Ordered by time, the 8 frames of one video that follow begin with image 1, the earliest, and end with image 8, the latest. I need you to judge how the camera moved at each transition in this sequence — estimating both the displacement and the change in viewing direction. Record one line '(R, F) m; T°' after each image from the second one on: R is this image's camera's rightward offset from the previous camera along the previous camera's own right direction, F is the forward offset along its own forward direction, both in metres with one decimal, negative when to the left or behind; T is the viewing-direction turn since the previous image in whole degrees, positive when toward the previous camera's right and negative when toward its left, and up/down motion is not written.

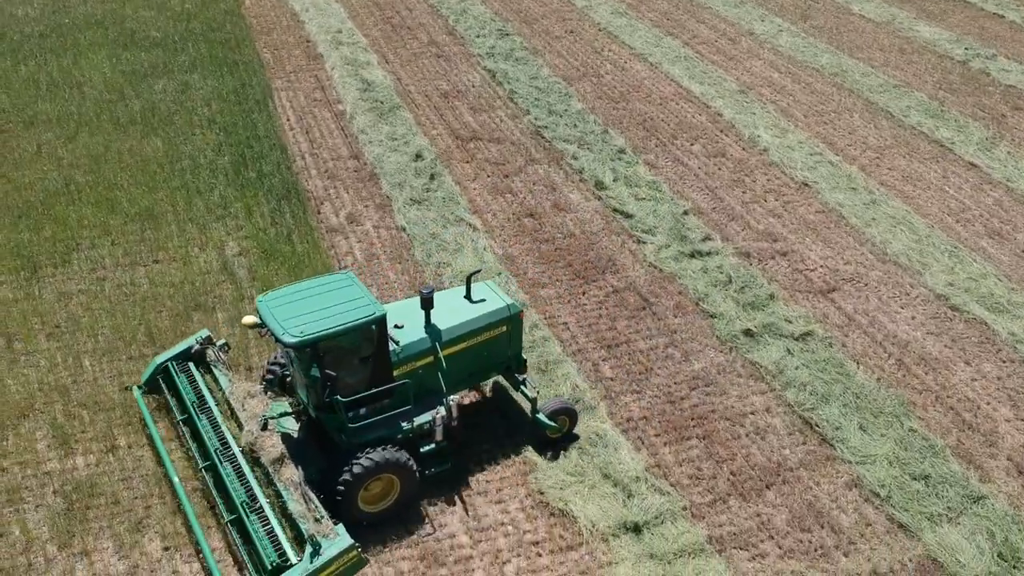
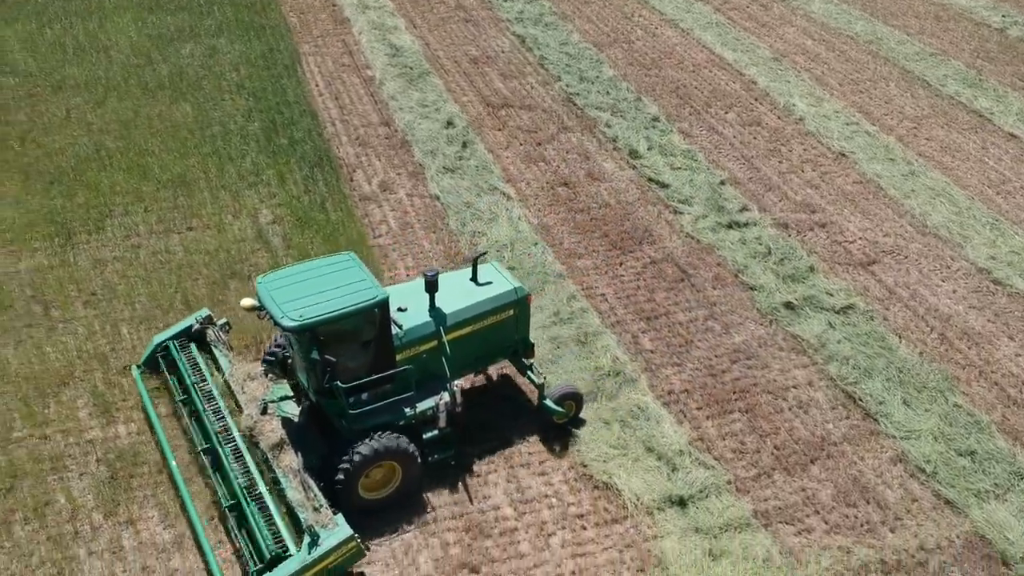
(-0.3, +0.1) m; -1°
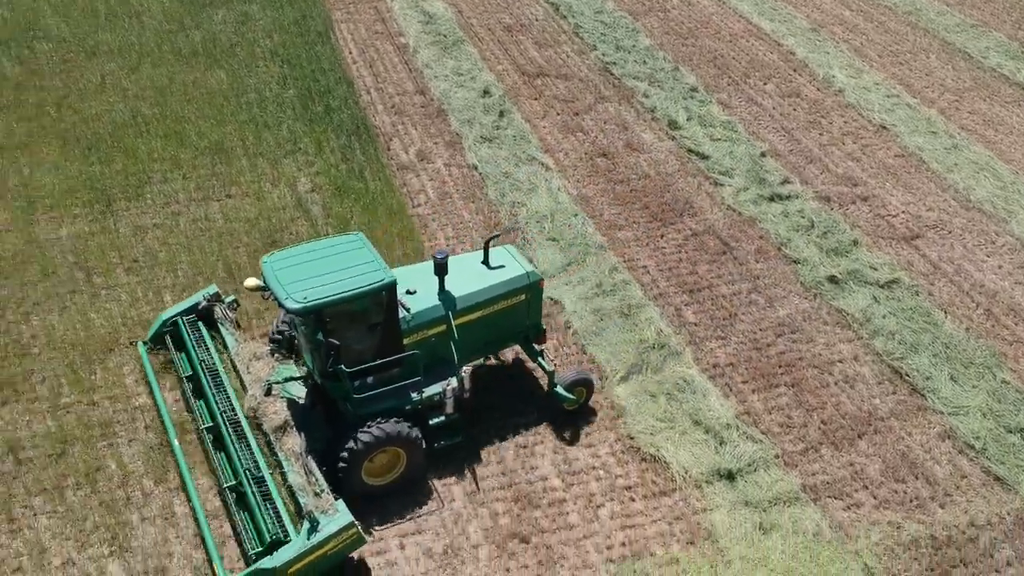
(-0.3, 0.0) m; -1°
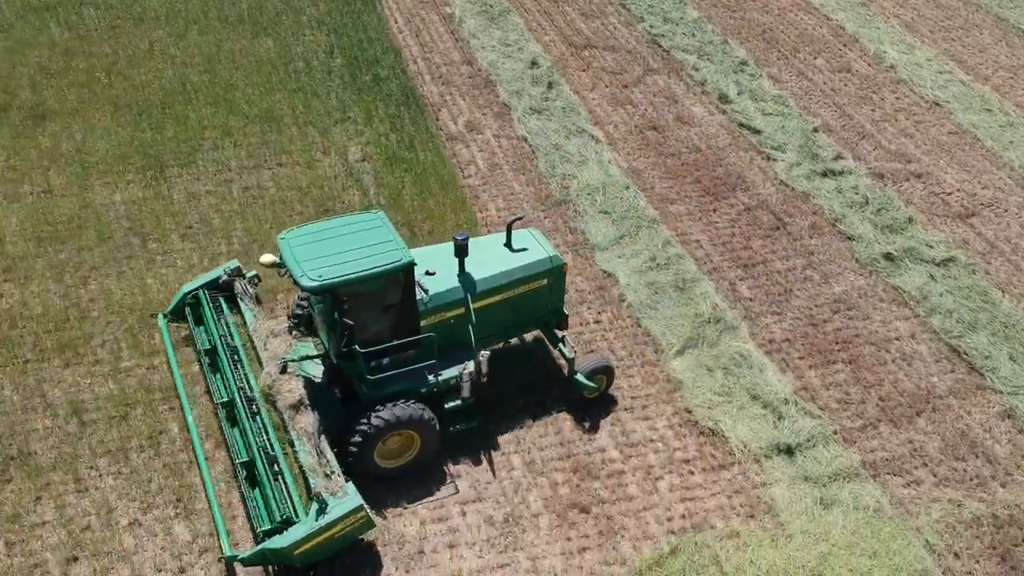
(-0.3, 0.0) m; -1°
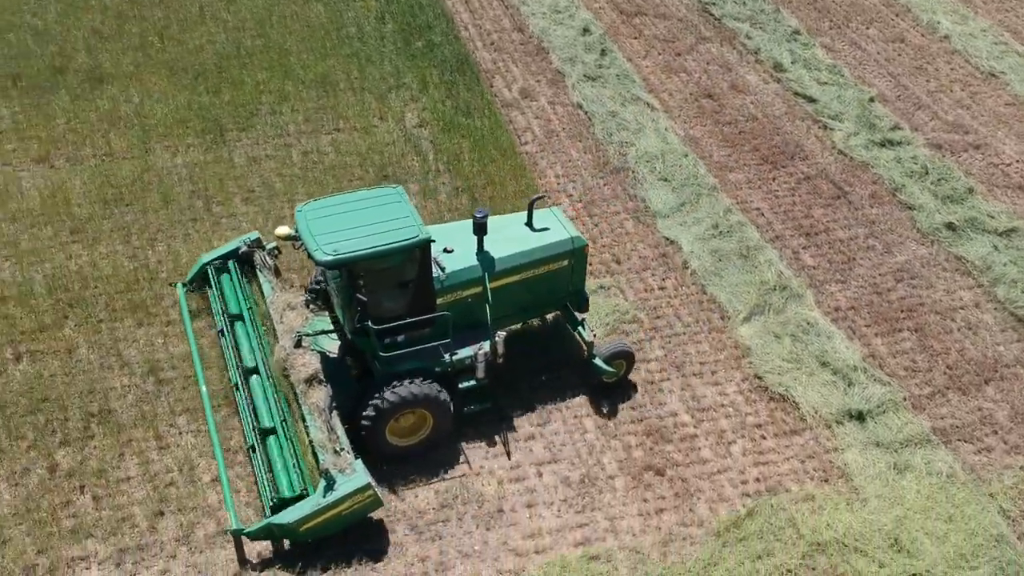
(-0.5, 0.0) m; -1°
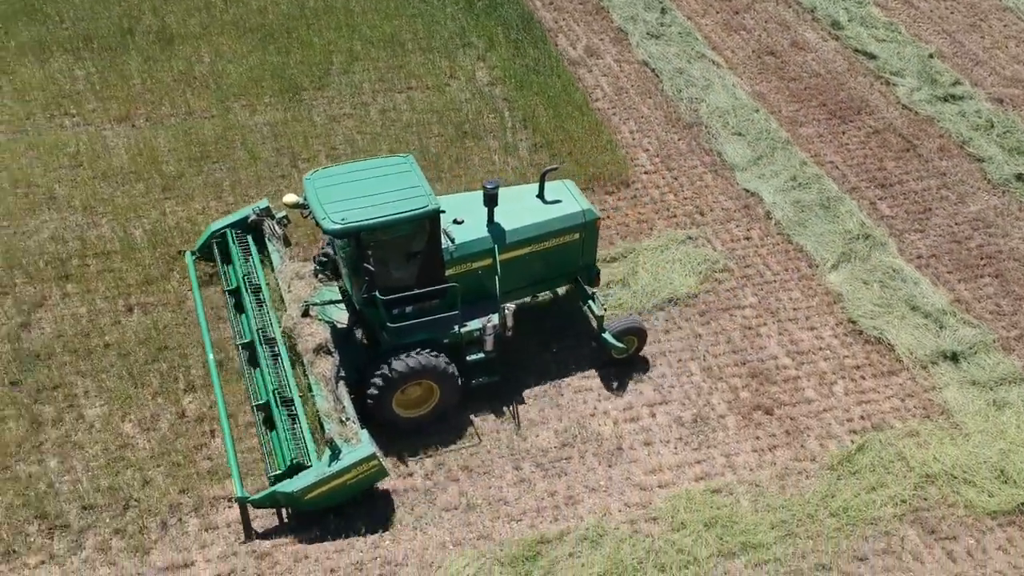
(-1.0, -0.2) m; +1°
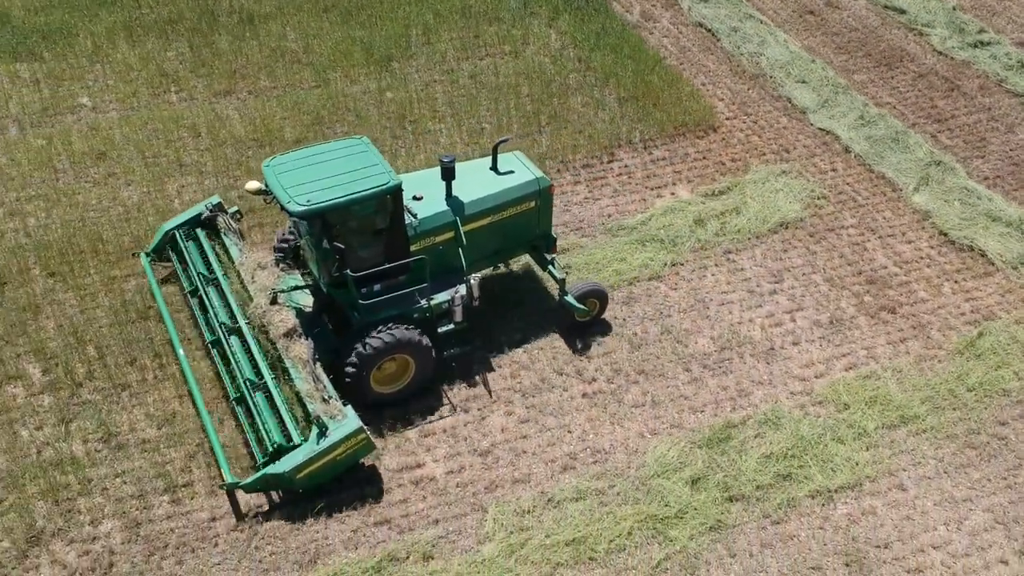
(-1.9, -0.7) m; +4°
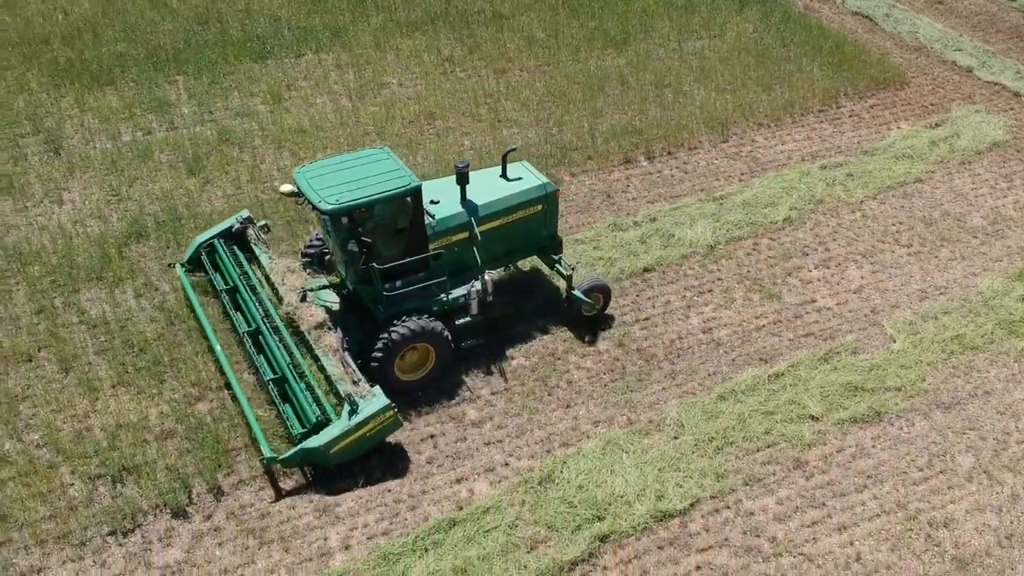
(-4.1, -2.0) m; +4°
